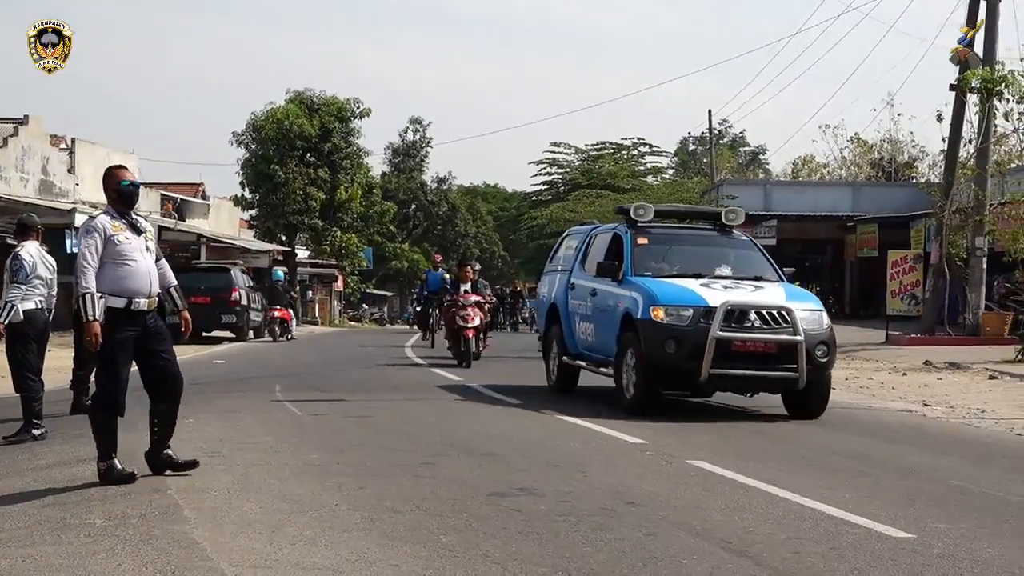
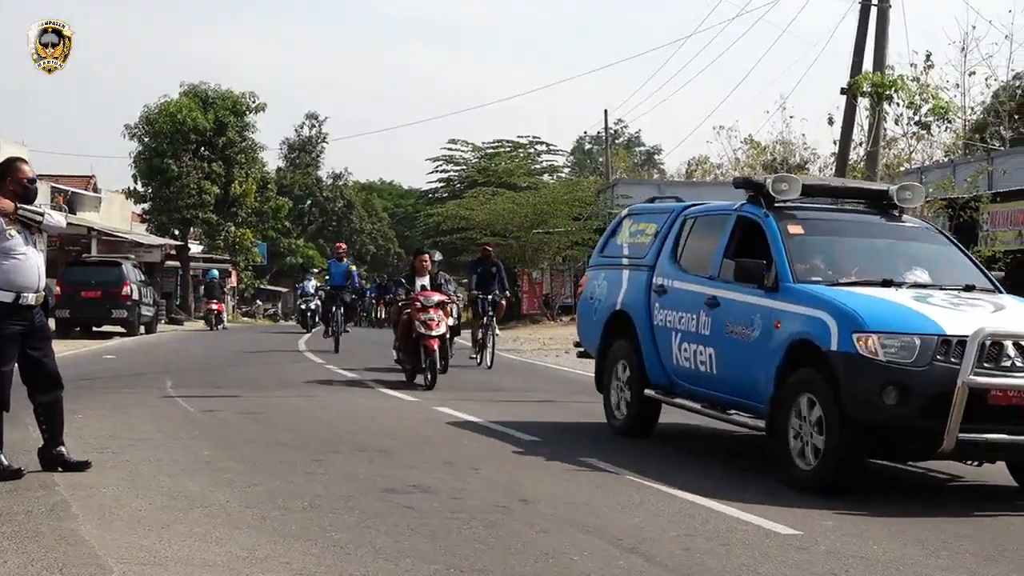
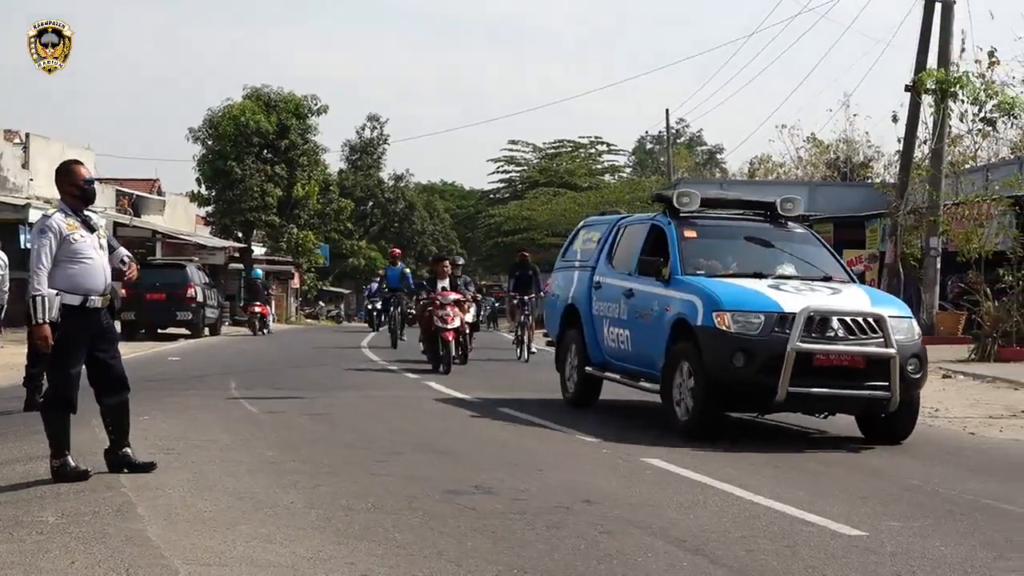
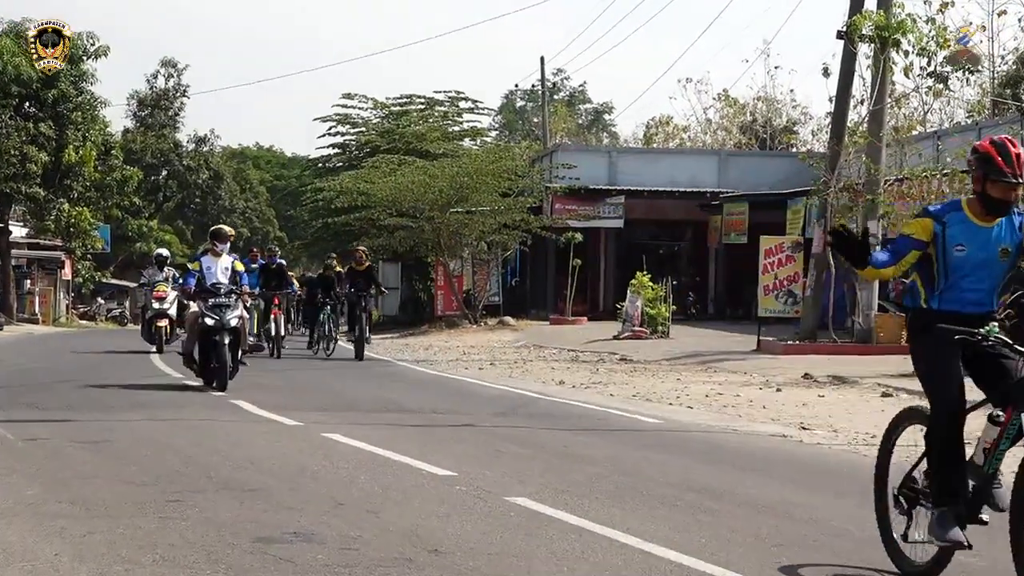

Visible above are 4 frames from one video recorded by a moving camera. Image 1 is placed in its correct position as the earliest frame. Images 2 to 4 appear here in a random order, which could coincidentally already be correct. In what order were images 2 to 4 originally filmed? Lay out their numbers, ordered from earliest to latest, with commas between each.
3, 2, 4
